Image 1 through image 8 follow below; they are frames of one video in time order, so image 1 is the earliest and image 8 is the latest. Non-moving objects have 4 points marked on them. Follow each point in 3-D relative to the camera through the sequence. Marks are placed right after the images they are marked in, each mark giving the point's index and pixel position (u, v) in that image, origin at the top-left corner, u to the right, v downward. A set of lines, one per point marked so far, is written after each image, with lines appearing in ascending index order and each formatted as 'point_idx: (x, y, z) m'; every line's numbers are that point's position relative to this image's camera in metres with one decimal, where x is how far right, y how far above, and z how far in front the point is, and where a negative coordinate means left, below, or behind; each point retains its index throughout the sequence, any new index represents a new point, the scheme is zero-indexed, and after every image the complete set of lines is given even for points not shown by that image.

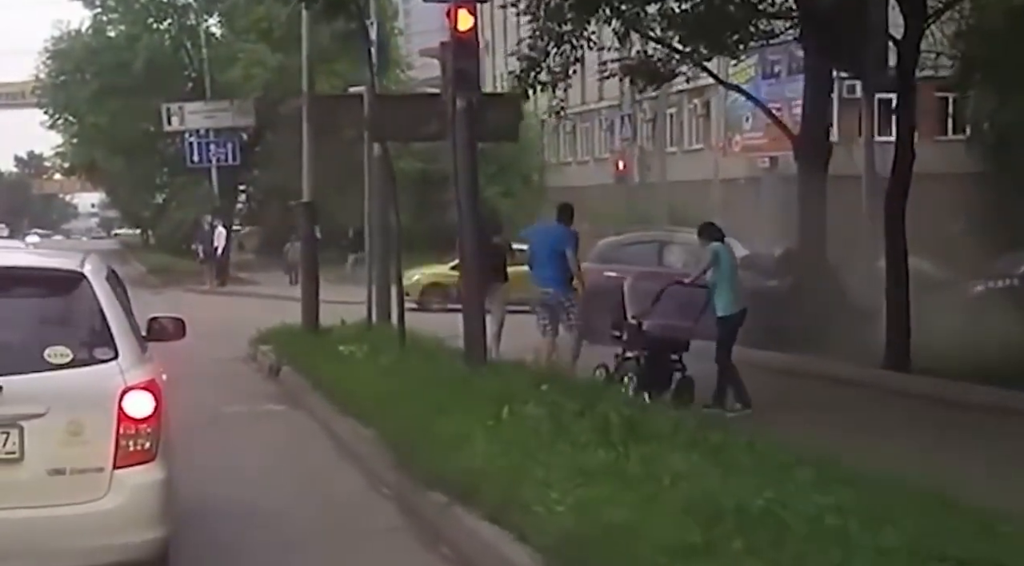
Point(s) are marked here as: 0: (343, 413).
0: (-1.2, -0.9, +12.4) m
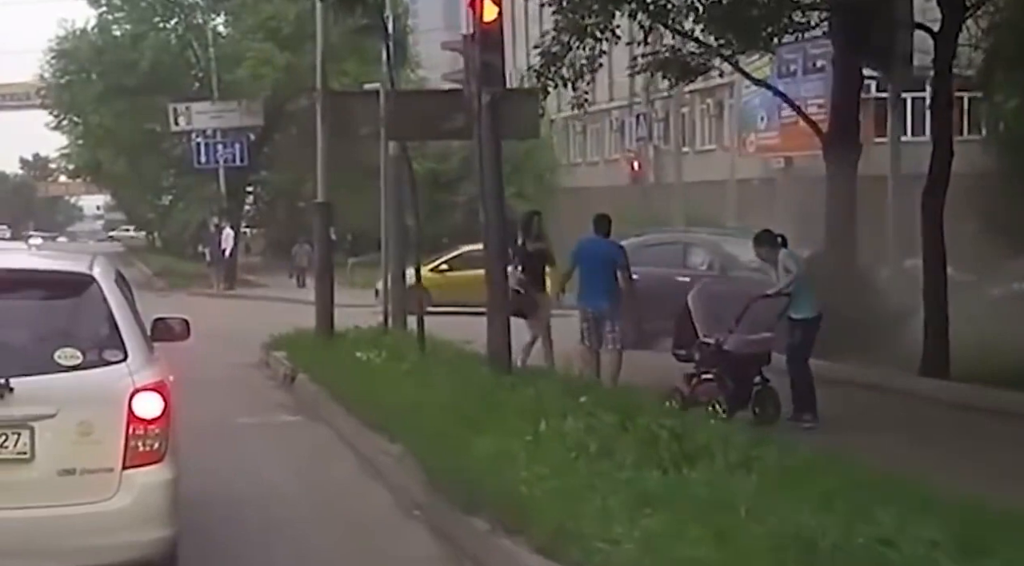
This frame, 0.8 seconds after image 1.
0: (-1.0, -0.9, +11.6) m
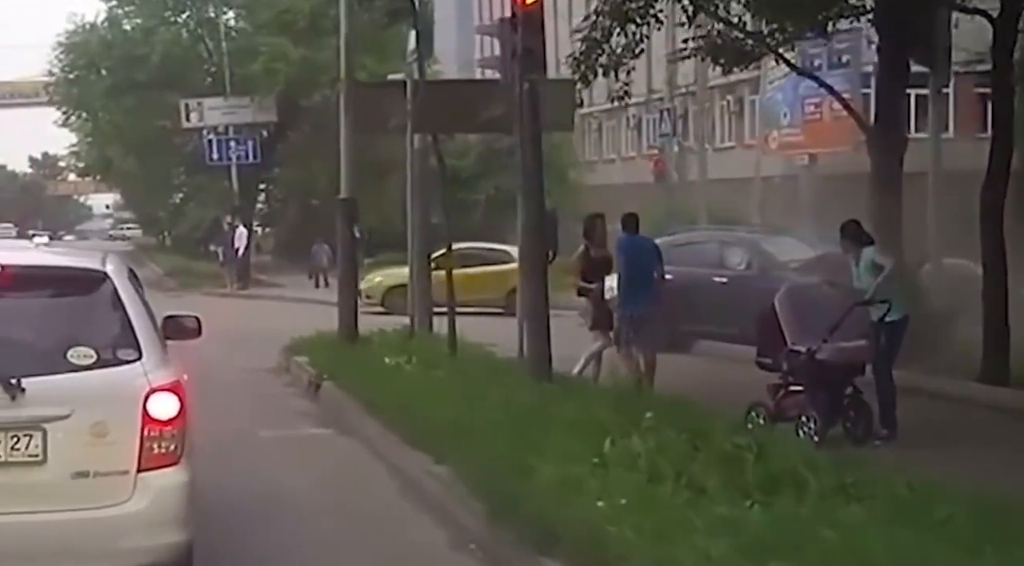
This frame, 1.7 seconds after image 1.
0: (-0.7, -0.9, +10.6) m
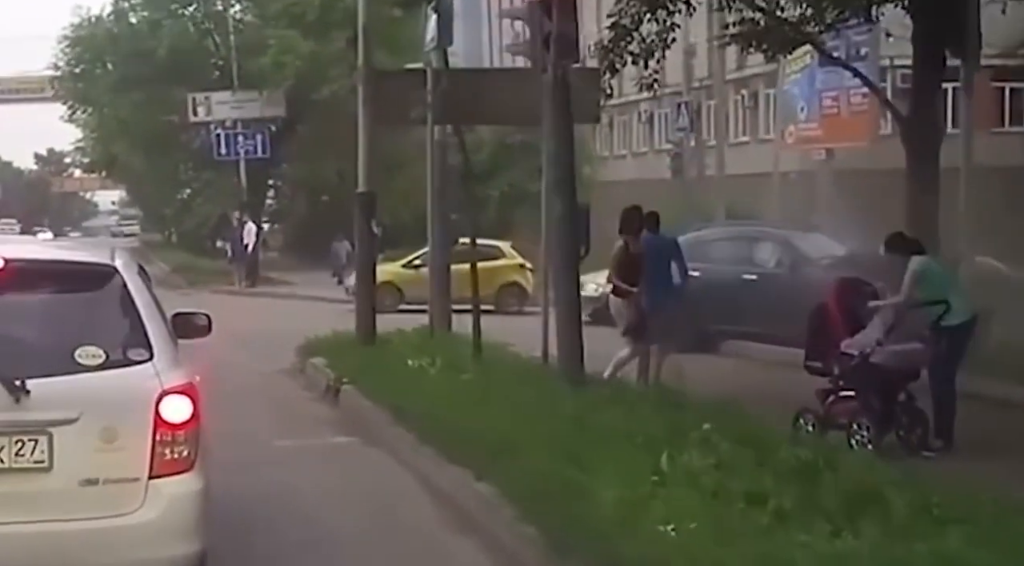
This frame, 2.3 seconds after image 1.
0: (-0.5, -0.9, +9.9) m
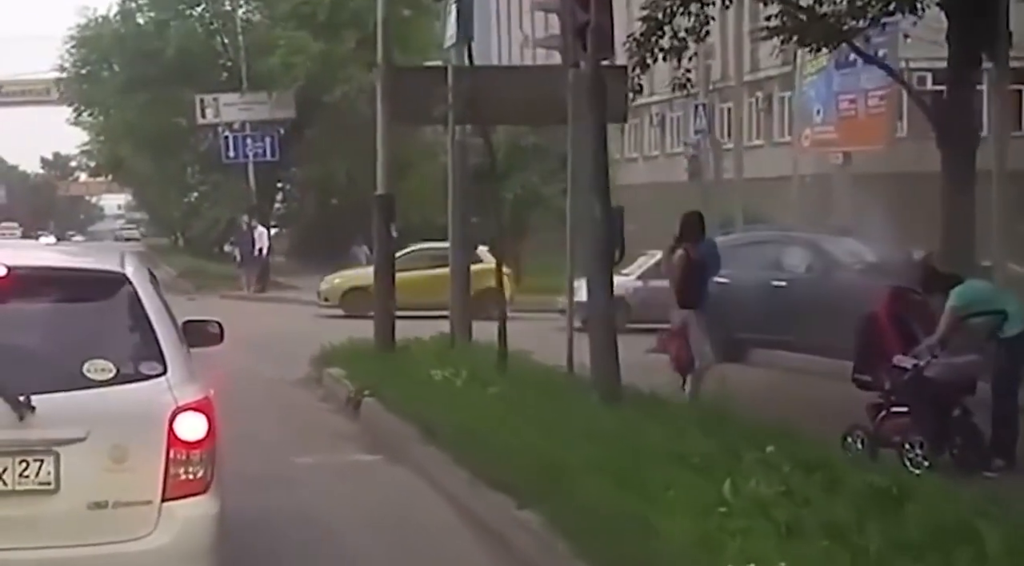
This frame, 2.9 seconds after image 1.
0: (-0.3, -1.0, +9.2) m
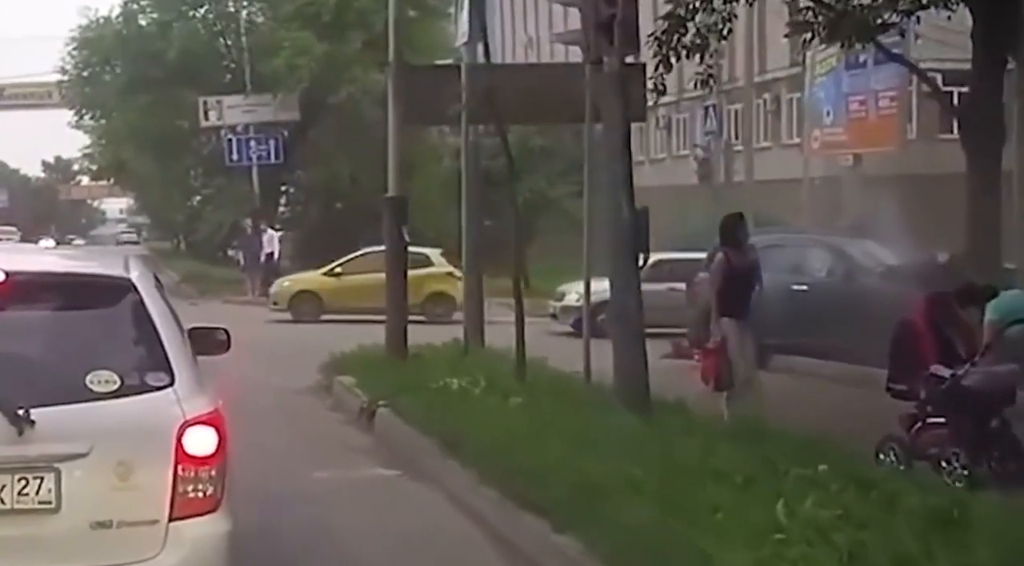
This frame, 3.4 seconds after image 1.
0: (-0.1, -1.0, +8.7) m
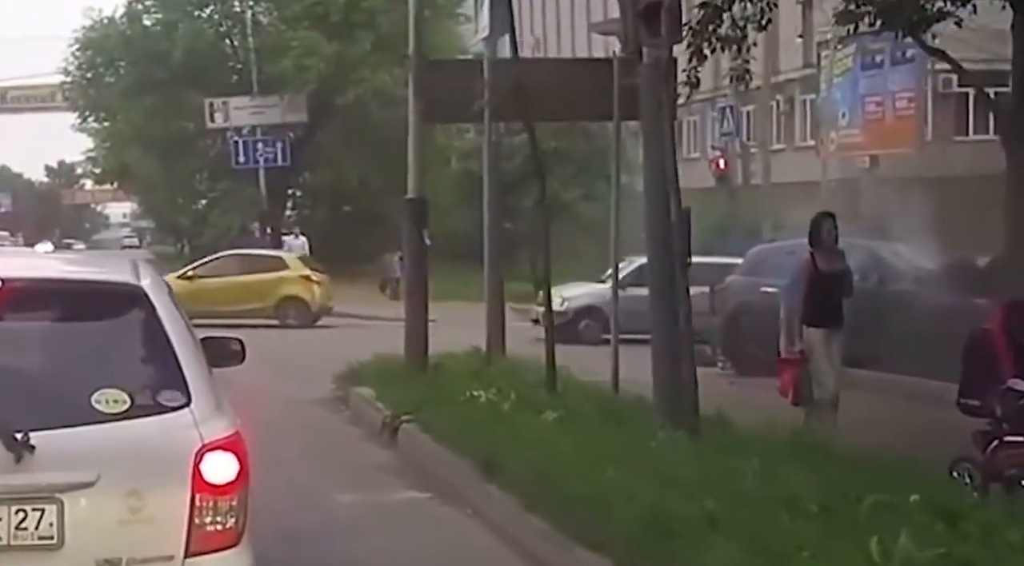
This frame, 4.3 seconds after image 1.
0: (+0.1, -1.0, +7.9) m
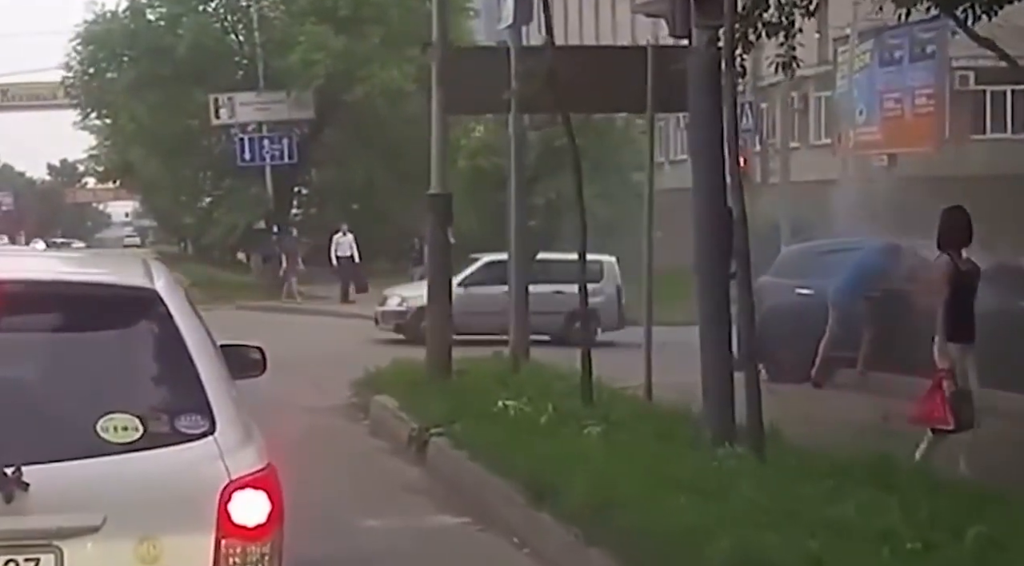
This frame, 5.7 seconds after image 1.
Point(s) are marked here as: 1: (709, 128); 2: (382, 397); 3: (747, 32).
0: (+0.3, -1.0, +7.0) m
1: (+1.1, +0.9, +10.0) m
2: (-1.0, -0.9, +13.9) m
3: (+1.7, +1.8, +12.9) m
